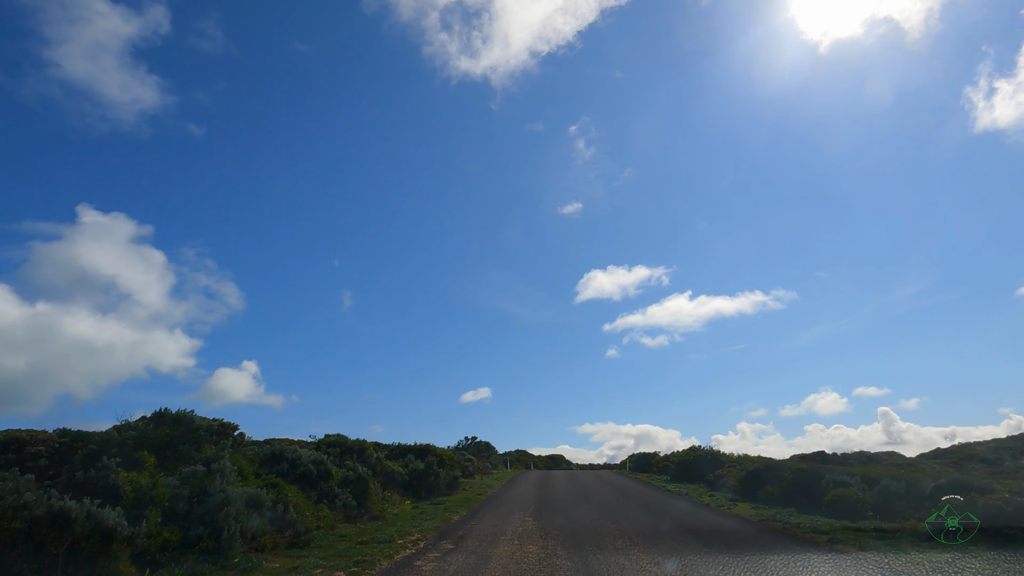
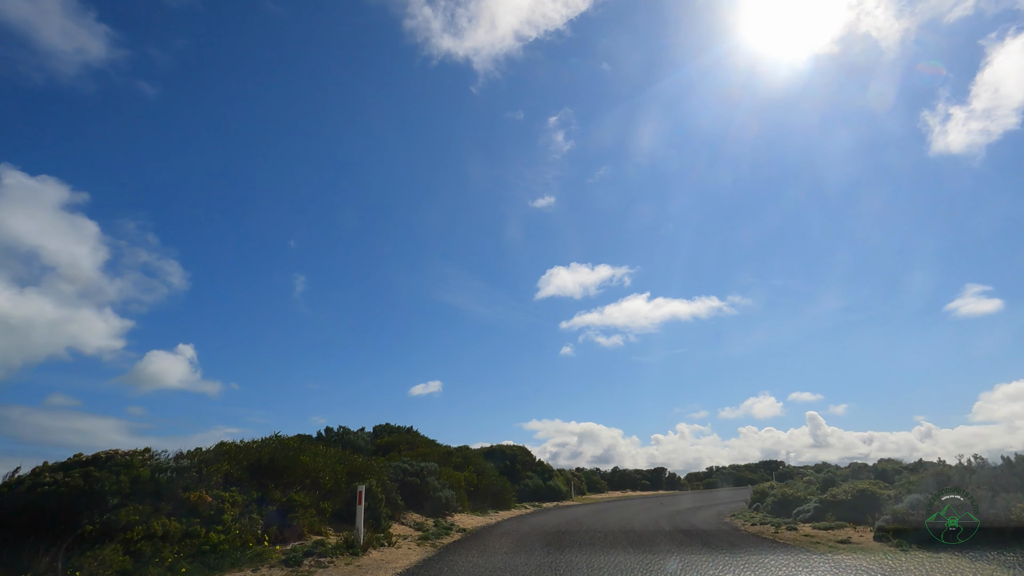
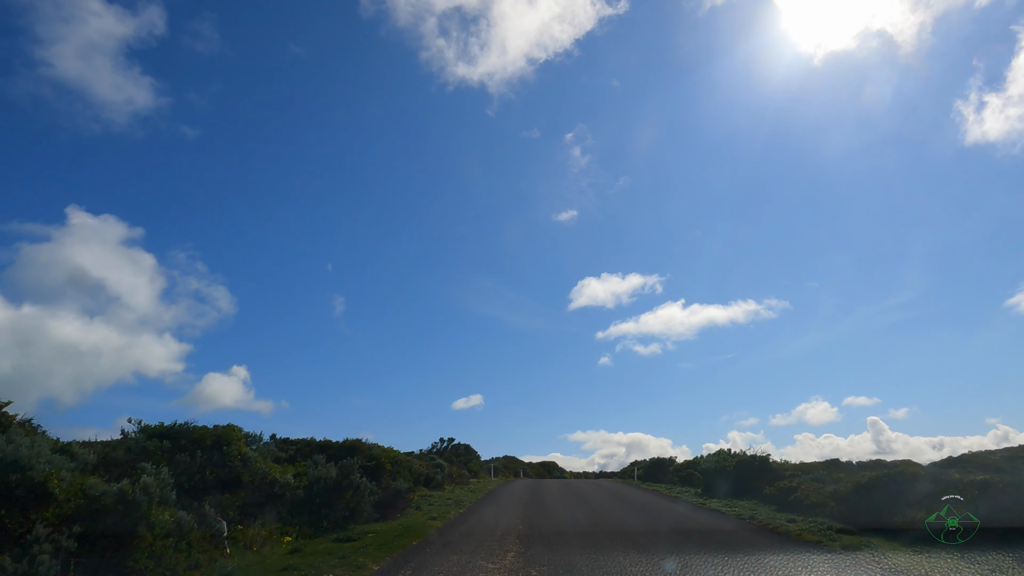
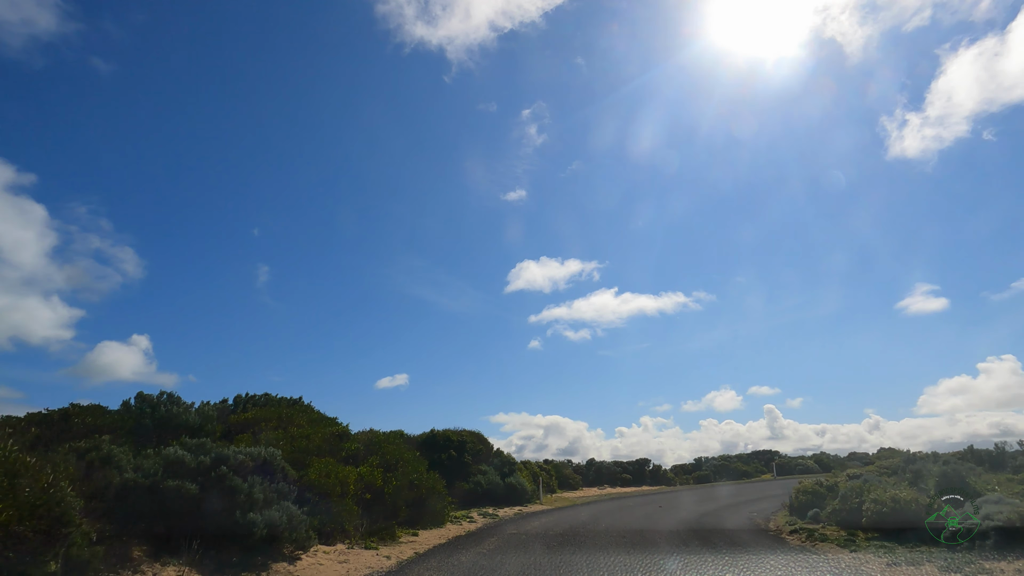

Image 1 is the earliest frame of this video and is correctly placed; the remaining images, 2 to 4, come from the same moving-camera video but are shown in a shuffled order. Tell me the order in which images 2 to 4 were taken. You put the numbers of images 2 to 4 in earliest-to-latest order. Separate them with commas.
3, 2, 4
